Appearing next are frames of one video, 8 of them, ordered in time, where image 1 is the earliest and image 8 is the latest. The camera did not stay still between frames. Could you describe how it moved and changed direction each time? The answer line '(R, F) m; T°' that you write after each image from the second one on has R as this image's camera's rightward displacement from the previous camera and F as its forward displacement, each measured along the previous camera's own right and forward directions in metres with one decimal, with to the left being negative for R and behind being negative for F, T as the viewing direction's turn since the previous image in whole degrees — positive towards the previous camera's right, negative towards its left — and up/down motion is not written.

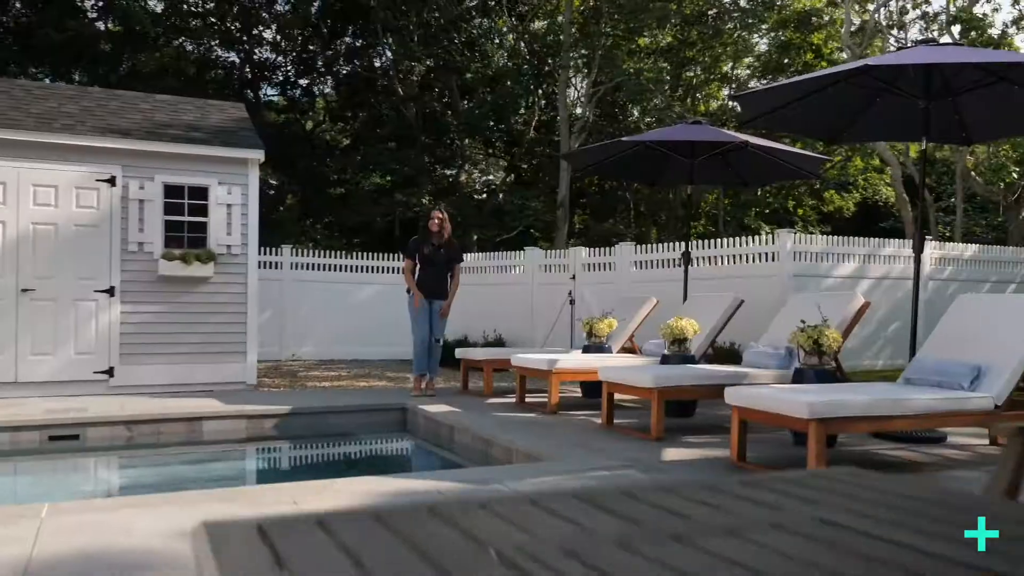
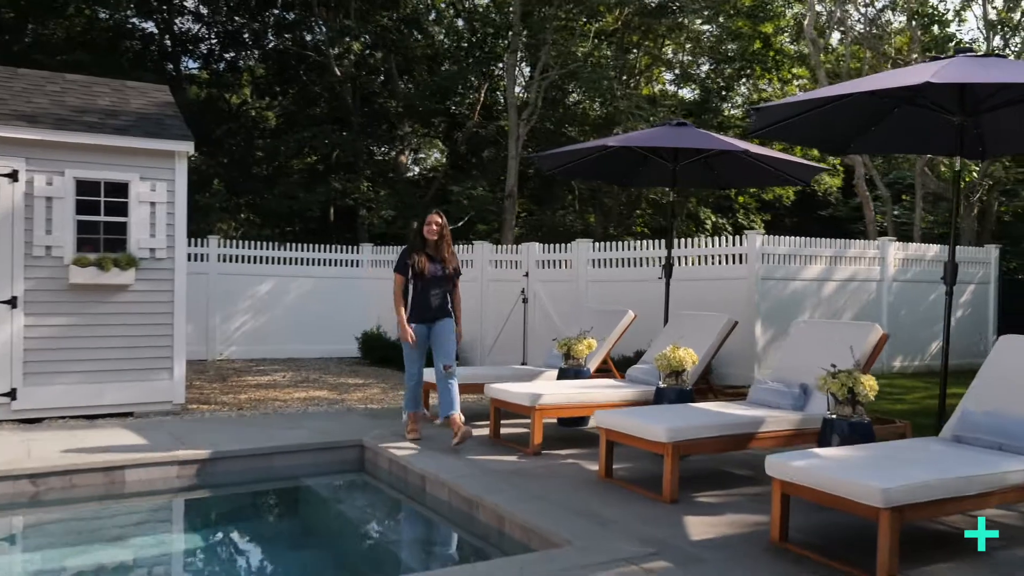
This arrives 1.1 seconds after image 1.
(-0.4, +0.8) m; +5°
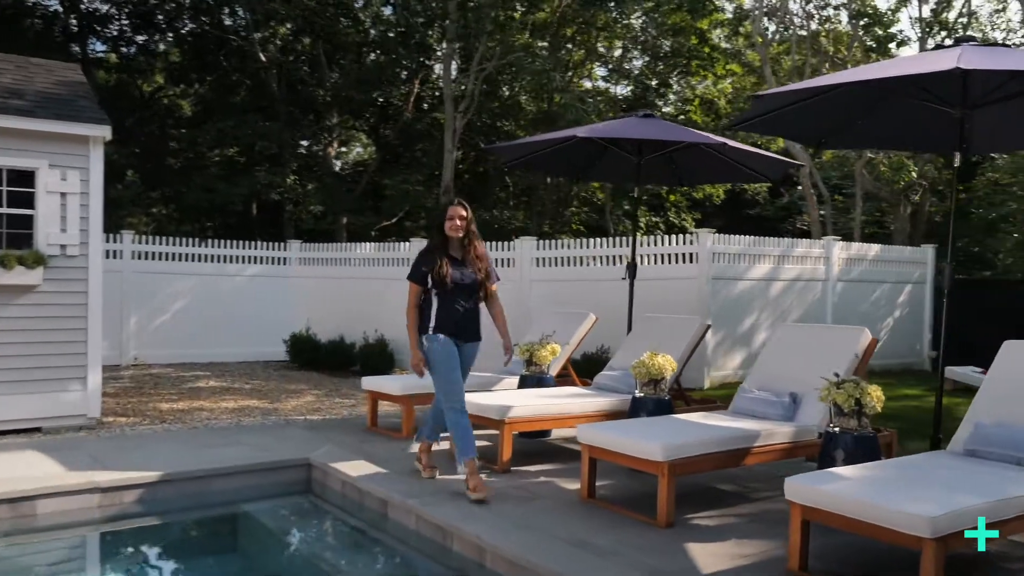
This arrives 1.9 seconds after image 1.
(-0.3, +0.5) m; +5°
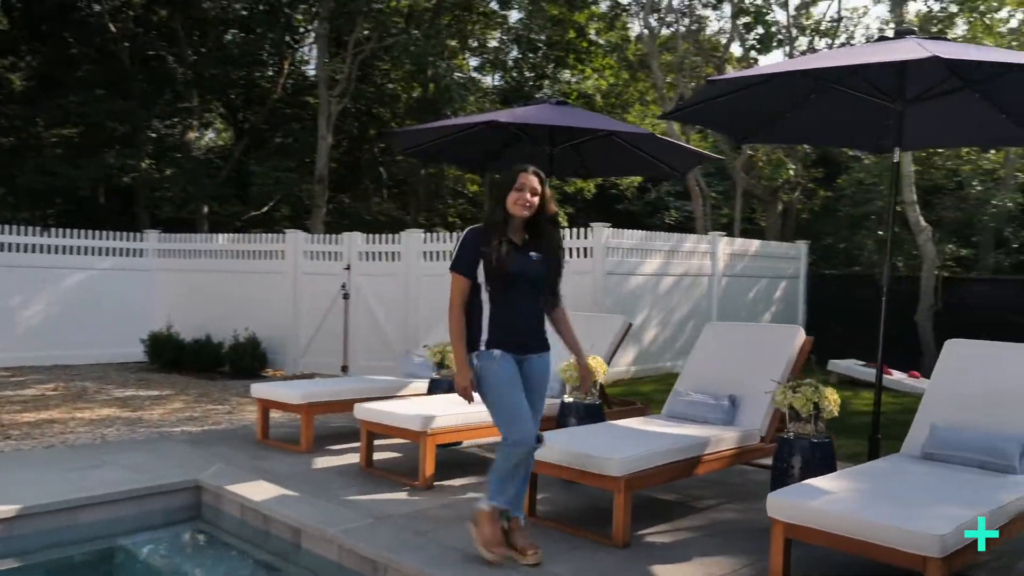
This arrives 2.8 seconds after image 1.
(-0.4, +0.5) m; +9°
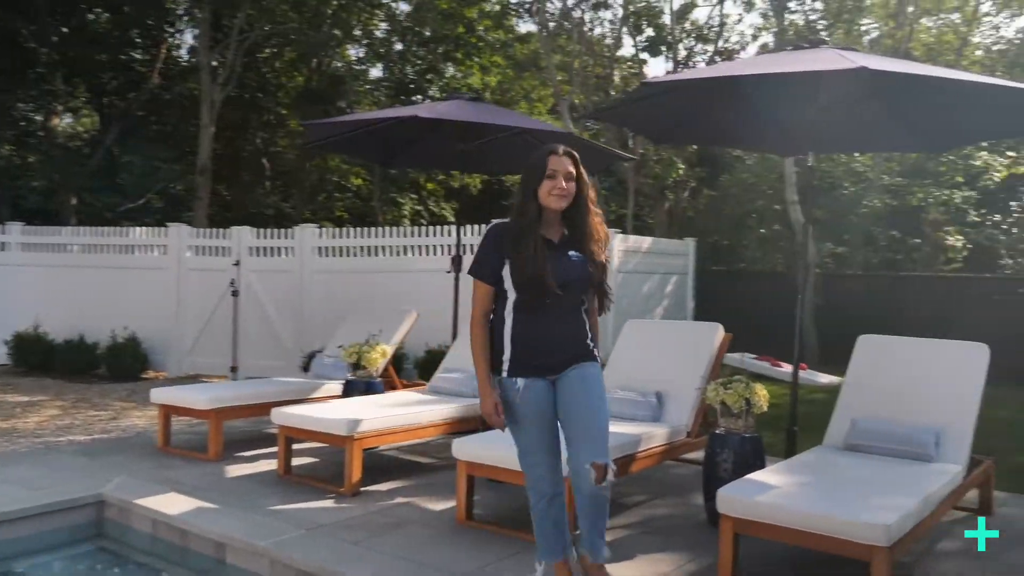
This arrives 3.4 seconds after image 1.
(-0.3, +0.1) m; +8°
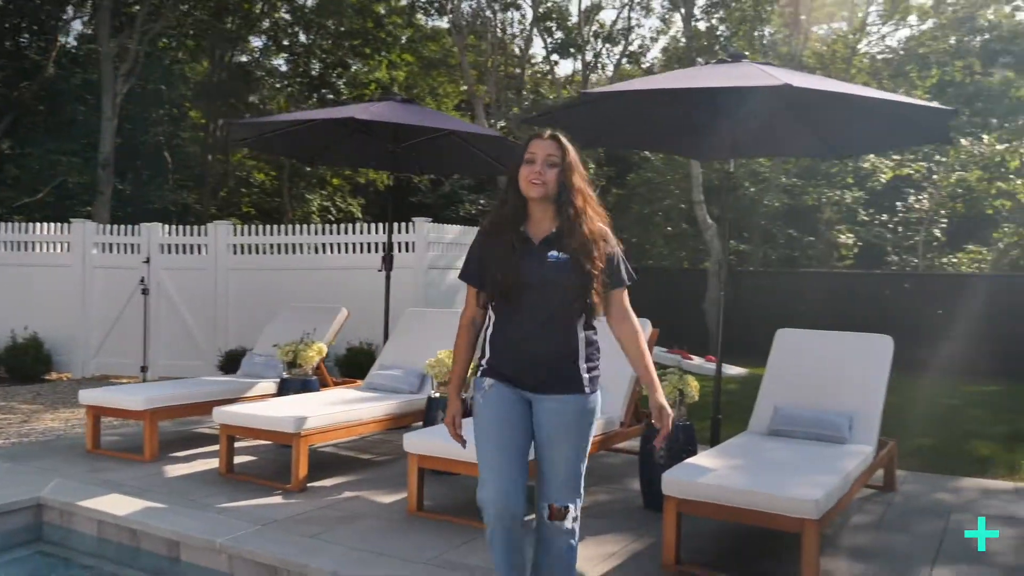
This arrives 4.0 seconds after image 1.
(-0.2, -0.2) m; +7°
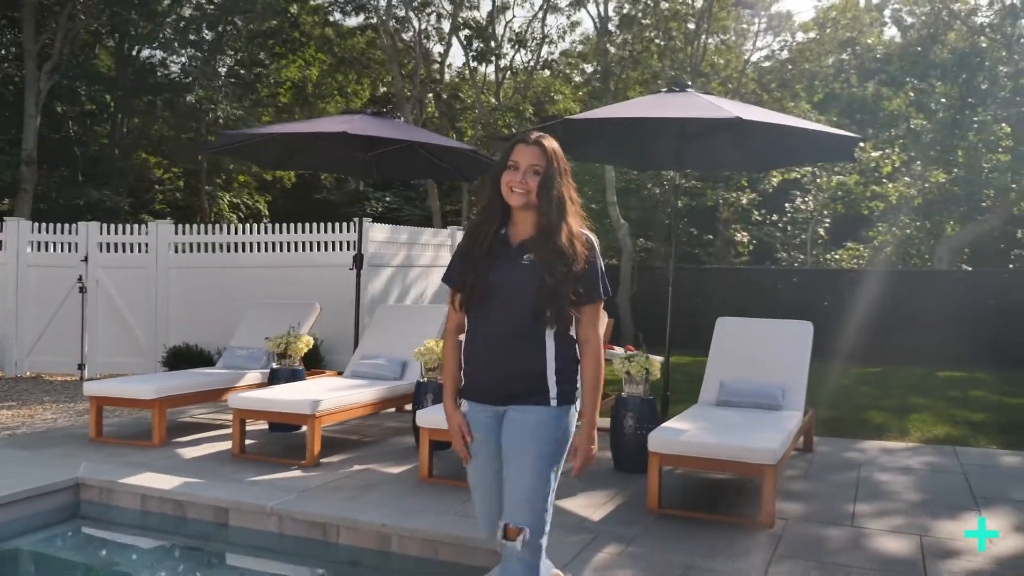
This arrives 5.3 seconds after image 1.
(-0.6, -0.7) m; +7°
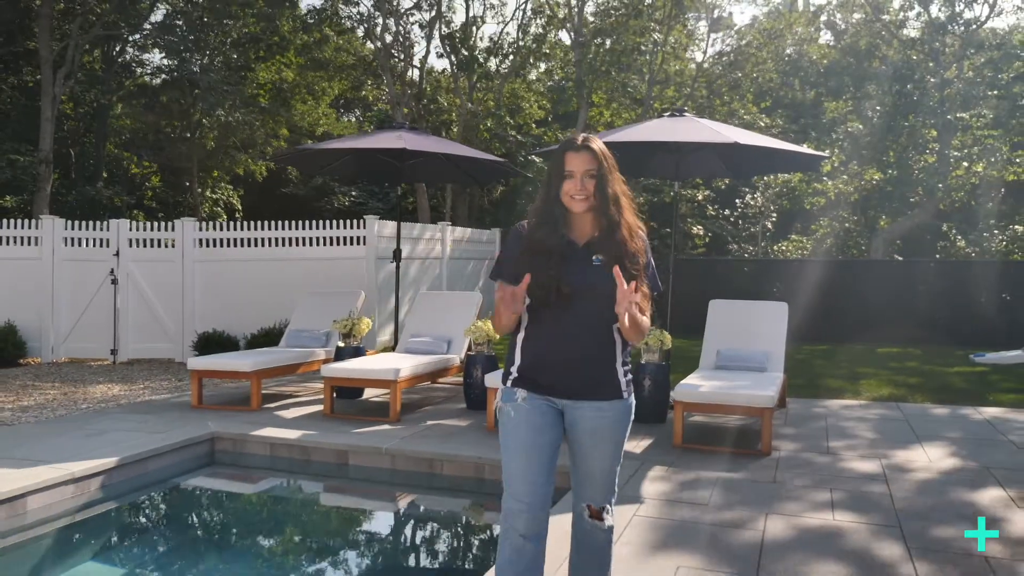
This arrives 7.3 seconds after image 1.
(-0.7, -1.2) m; +4°
